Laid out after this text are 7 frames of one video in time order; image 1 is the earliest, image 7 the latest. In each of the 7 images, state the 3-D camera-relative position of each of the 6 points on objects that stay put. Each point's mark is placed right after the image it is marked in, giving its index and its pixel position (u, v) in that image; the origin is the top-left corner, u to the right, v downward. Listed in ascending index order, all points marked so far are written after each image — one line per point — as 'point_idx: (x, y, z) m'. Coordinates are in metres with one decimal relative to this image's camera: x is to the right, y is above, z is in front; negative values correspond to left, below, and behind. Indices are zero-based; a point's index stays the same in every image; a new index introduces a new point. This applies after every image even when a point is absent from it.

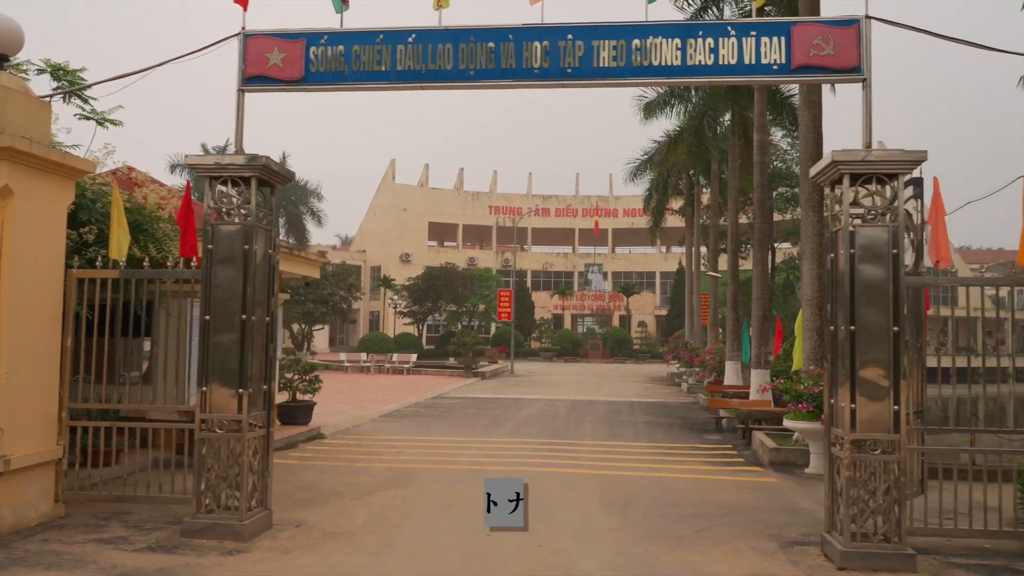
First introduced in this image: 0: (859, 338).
0: (+2.4, -0.3, +5.9) m
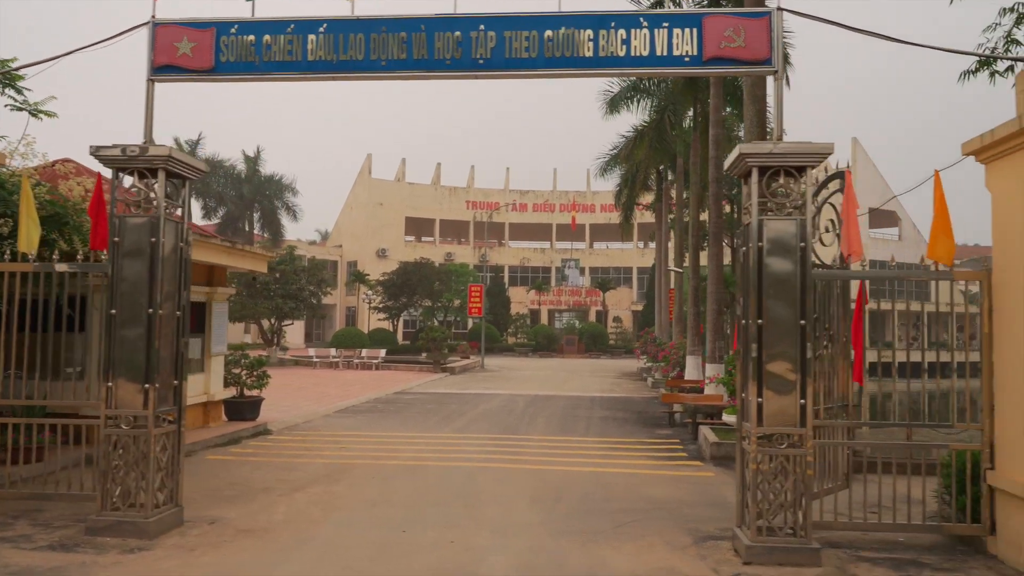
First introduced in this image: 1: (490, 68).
0: (+1.8, -0.3, +5.9) m
1: (-0.3, +1.8, +6.9) m
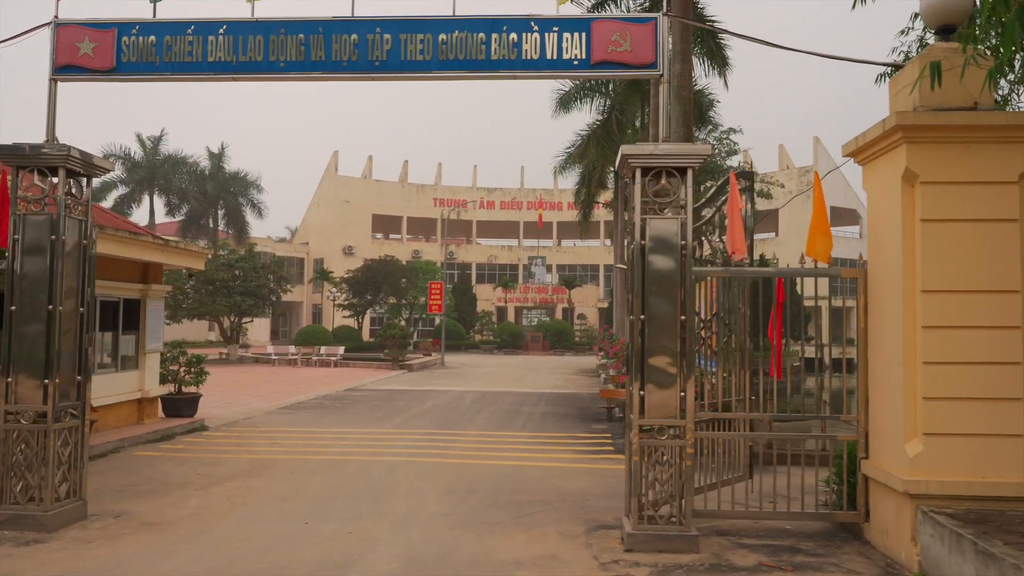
0: (+1.0, -0.3, +6.1) m
1: (-1.1, +1.8, +7.0) m
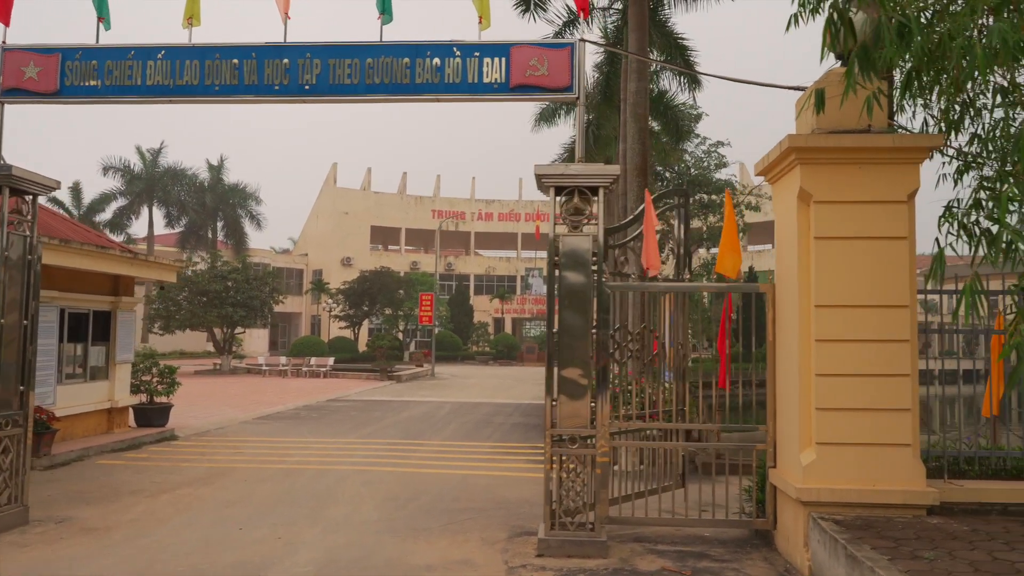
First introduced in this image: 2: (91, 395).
0: (+0.4, -0.4, +6.3) m
1: (-1.7, +1.7, +7.3) m
2: (-5.9, -1.5, +11.8) m
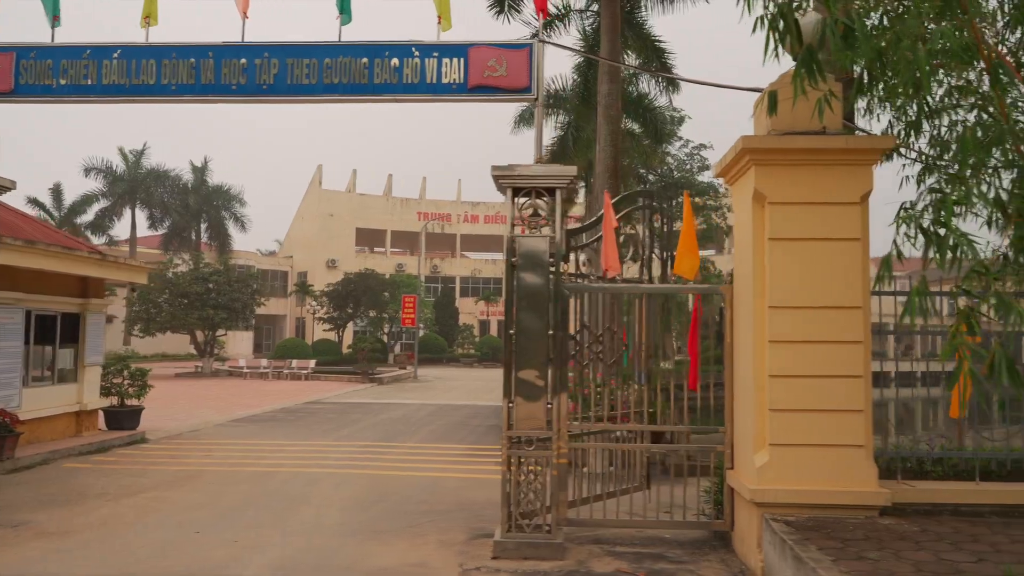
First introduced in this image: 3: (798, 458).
0: (0.0, -0.4, +6.3) m
1: (-2.1, +1.7, +7.3) m
2: (-6.3, -1.5, +11.7) m
3: (+1.9, -1.1, +5.7) m
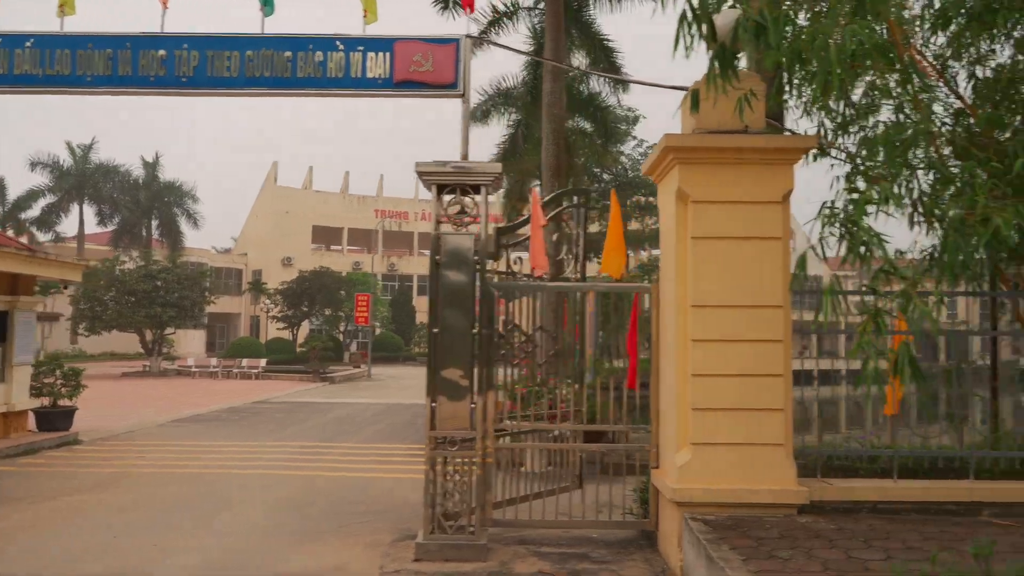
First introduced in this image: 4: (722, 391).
0: (-0.5, -0.4, +6.2) m
1: (-2.6, +1.7, +7.1) m
2: (-7.1, -1.5, +11.3) m
3: (+1.4, -1.1, +5.7) m
4: (+1.4, -0.7, +5.7) m
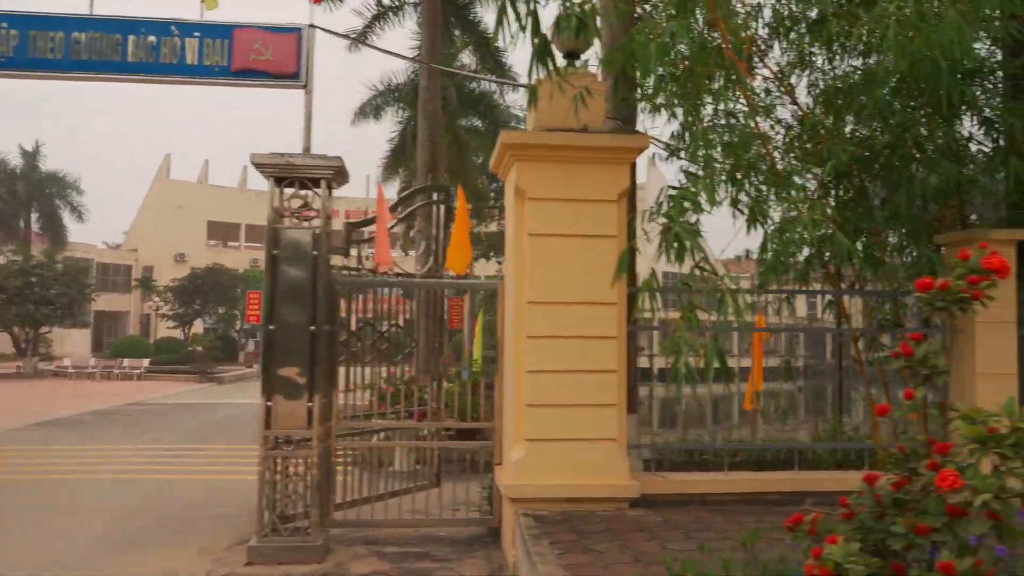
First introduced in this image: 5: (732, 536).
0: (-1.7, -0.3, +6.0) m
1: (-3.9, +1.7, +6.7) m
2: (-8.7, -1.4, +10.4) m
3: (+0.3, -1.1, +5.7) m
4: (+0.3, -0.7, +5.7) m
5: (+1.3, -1.5, +5.0) m
